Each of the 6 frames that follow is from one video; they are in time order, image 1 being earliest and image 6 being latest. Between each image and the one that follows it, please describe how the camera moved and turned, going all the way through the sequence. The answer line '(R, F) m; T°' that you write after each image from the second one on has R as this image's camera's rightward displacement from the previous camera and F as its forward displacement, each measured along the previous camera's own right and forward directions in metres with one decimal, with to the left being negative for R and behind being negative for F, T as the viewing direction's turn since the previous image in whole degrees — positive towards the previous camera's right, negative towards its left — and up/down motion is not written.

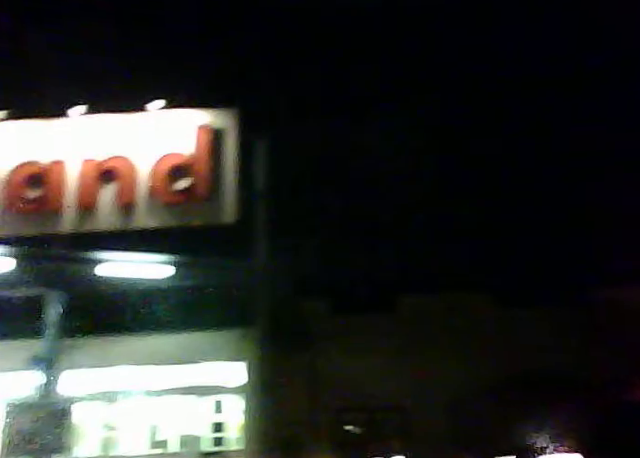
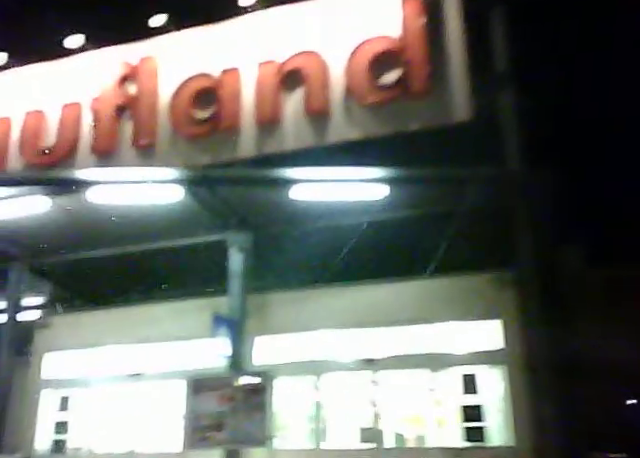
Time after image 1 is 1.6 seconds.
(-0.7, +2.4) m; -15°
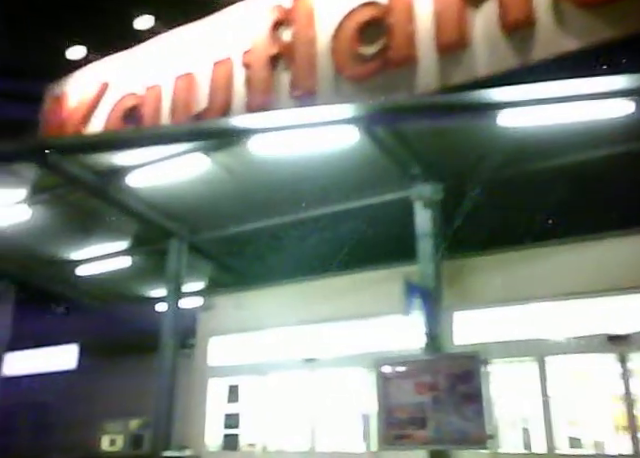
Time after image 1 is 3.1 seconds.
(-0.4, +1.2) m; -12°
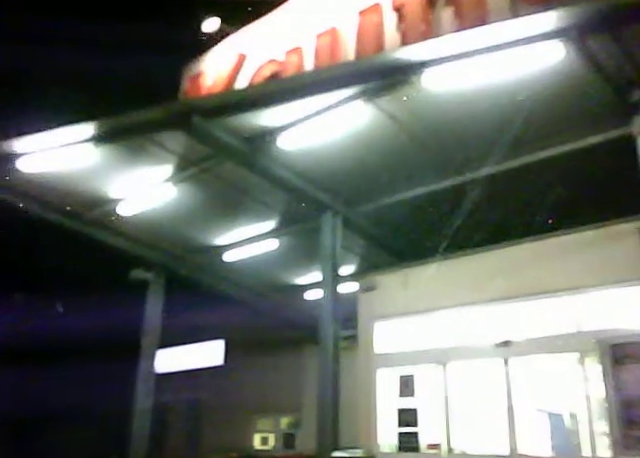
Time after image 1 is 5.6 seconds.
(-0.4, +0.9) m; -10°
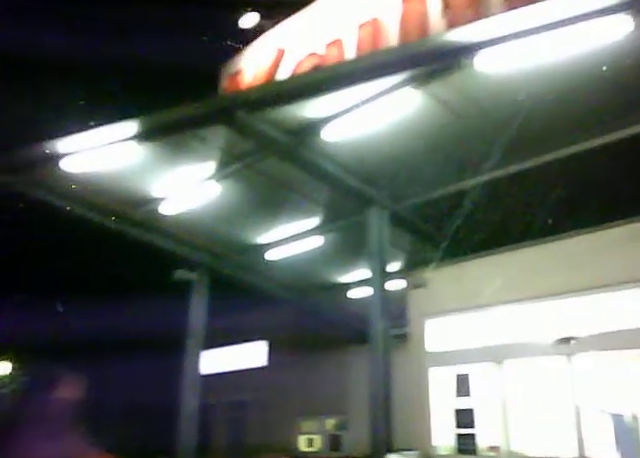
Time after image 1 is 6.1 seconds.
(-0.1, +0.2) m; -3°
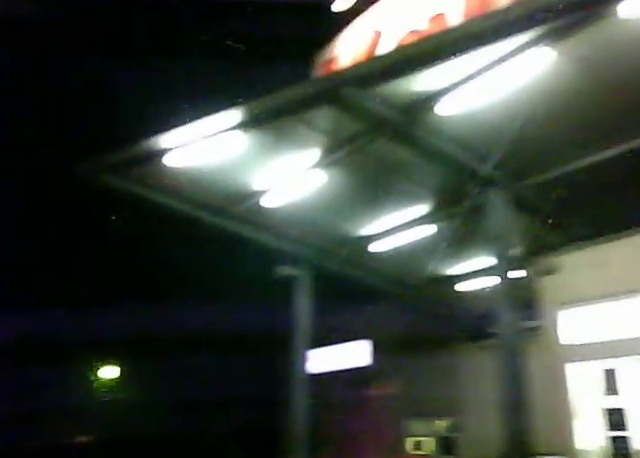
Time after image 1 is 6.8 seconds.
(-0.2, +0.4) m; -7°
